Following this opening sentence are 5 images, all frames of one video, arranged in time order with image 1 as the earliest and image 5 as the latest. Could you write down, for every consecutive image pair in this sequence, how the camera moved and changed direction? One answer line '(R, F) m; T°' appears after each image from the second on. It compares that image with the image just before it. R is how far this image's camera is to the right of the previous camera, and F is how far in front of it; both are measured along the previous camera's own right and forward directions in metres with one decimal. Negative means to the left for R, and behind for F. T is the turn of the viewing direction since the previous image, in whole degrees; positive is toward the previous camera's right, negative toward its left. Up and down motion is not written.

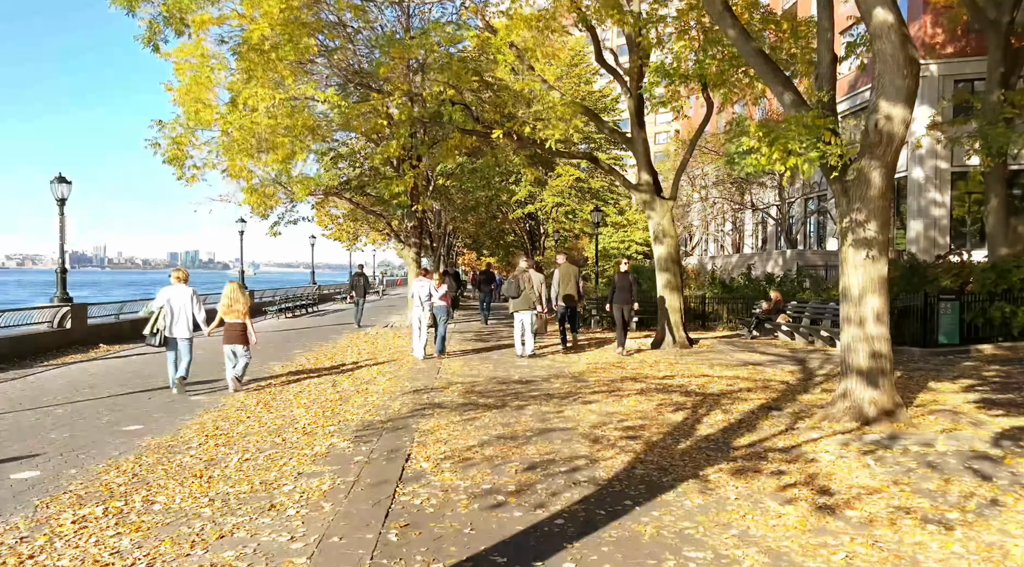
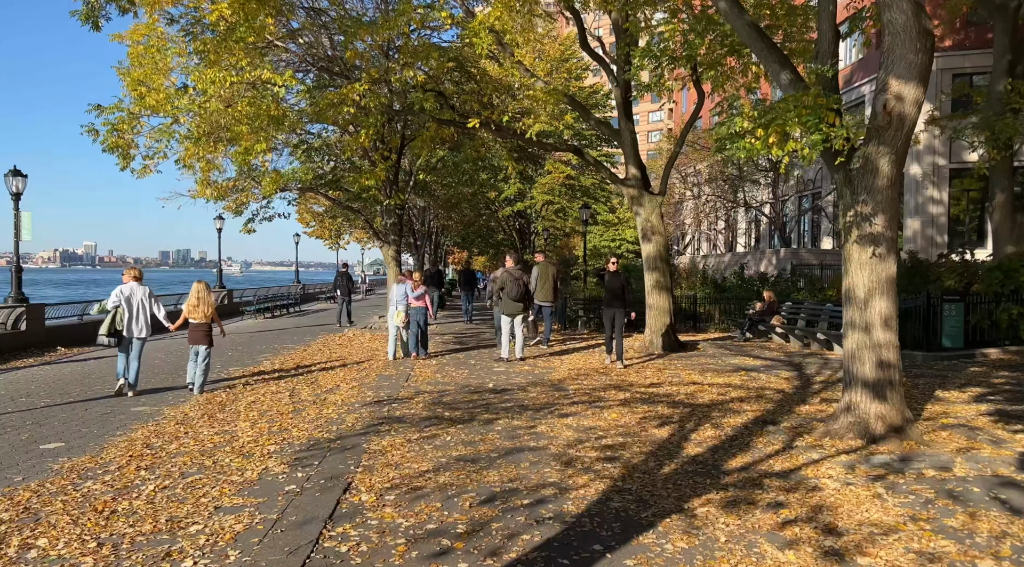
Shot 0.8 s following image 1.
(+0.3, +0.8) m; +1°
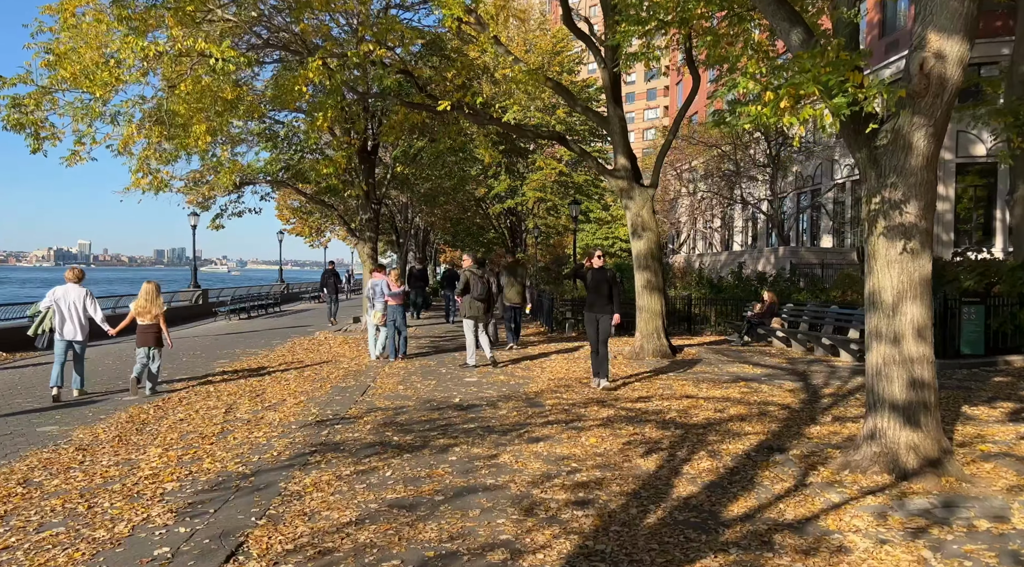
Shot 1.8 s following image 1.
(+0.3, +1.1) m; 0°
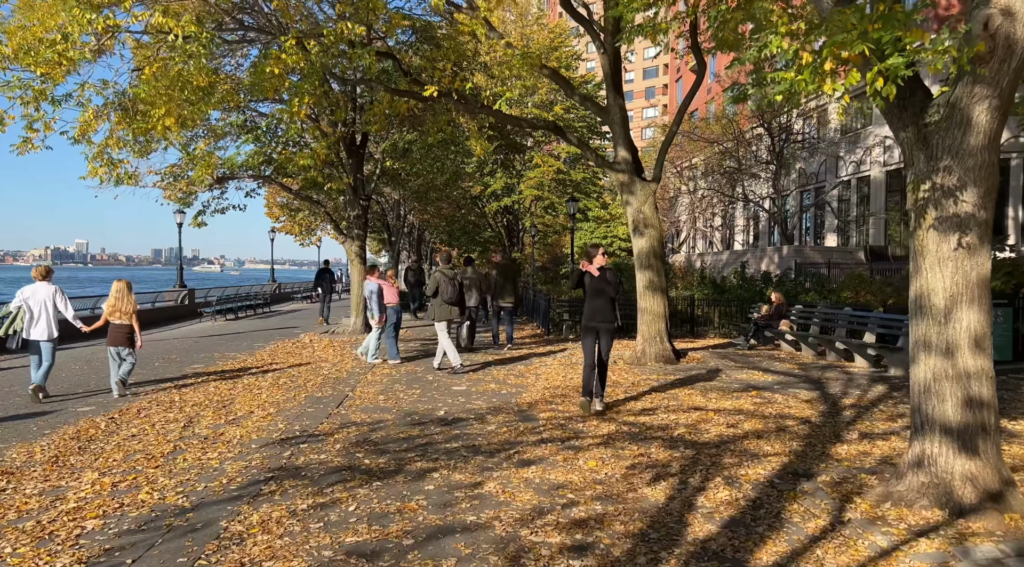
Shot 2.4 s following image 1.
(+0.1, +0.8) m; 0°
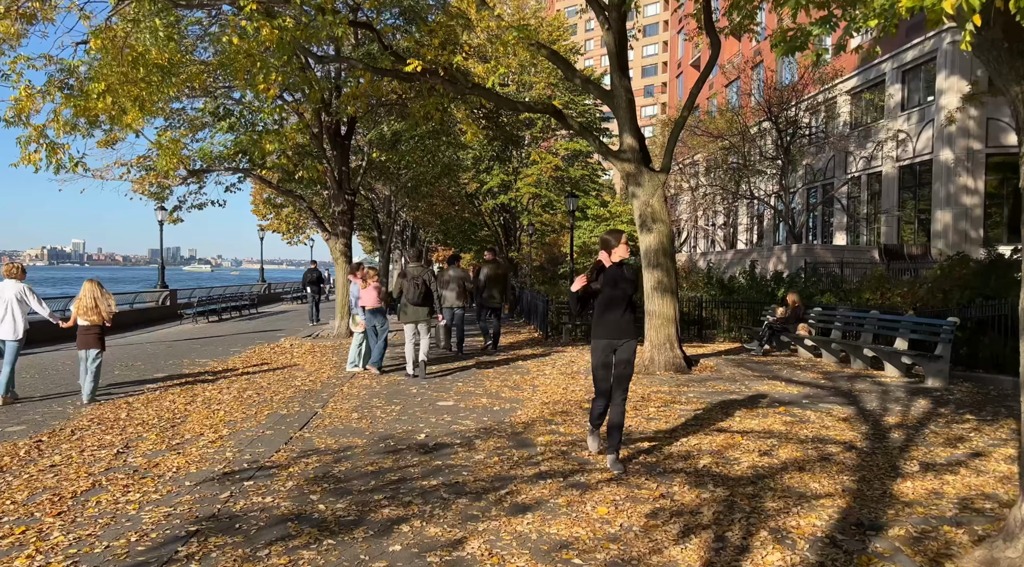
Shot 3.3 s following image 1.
(0.0, +1.1) m; 0°
